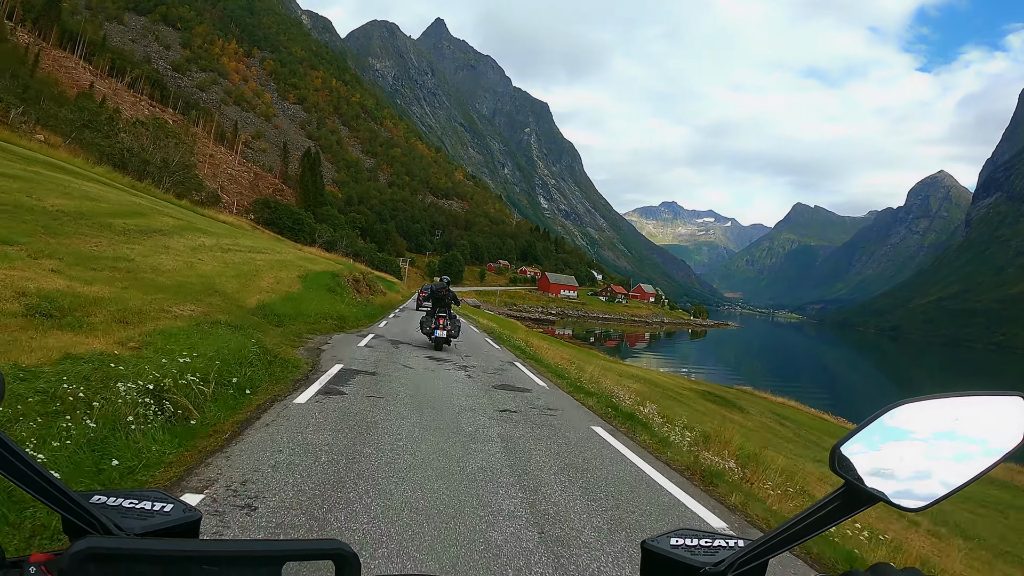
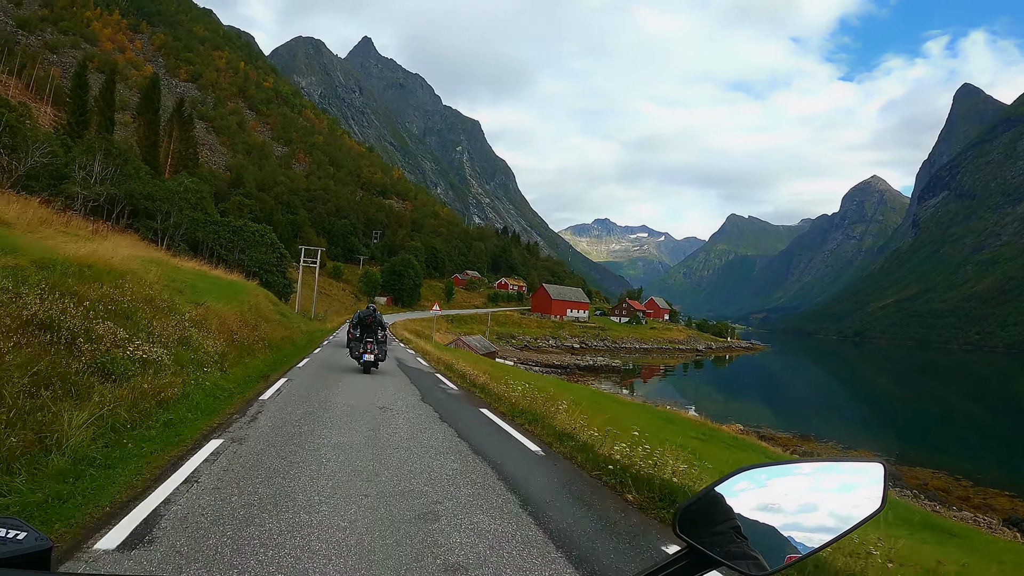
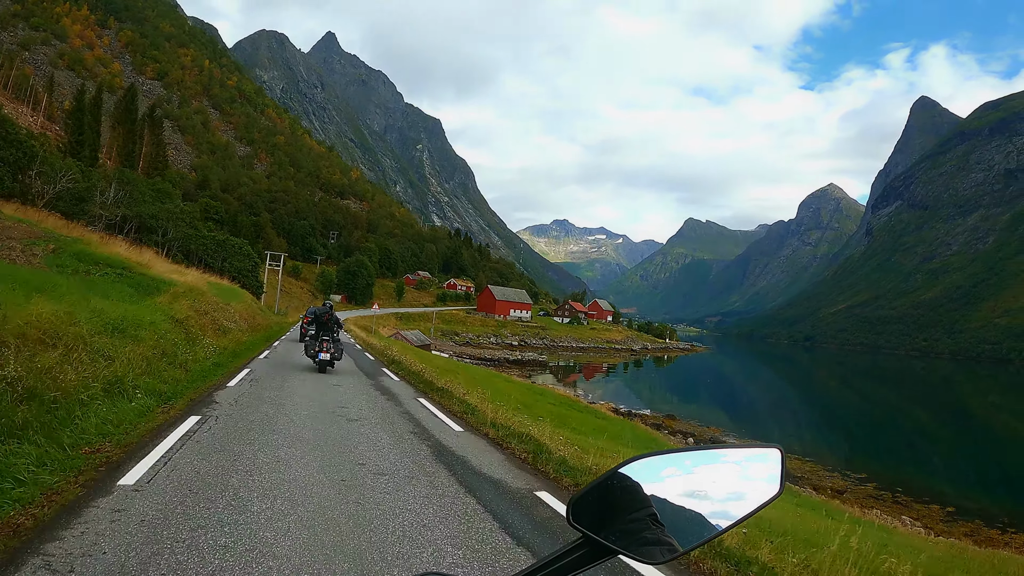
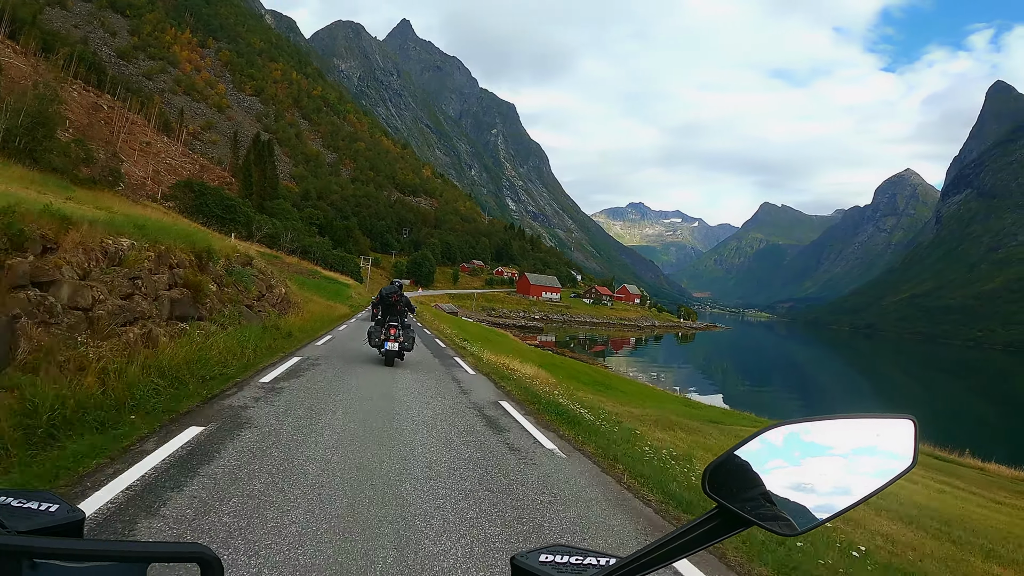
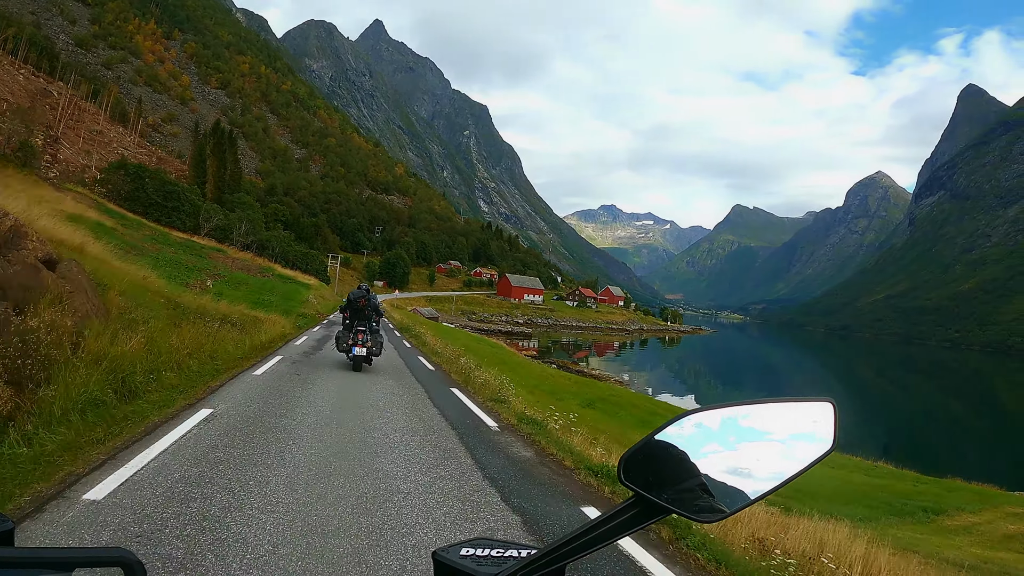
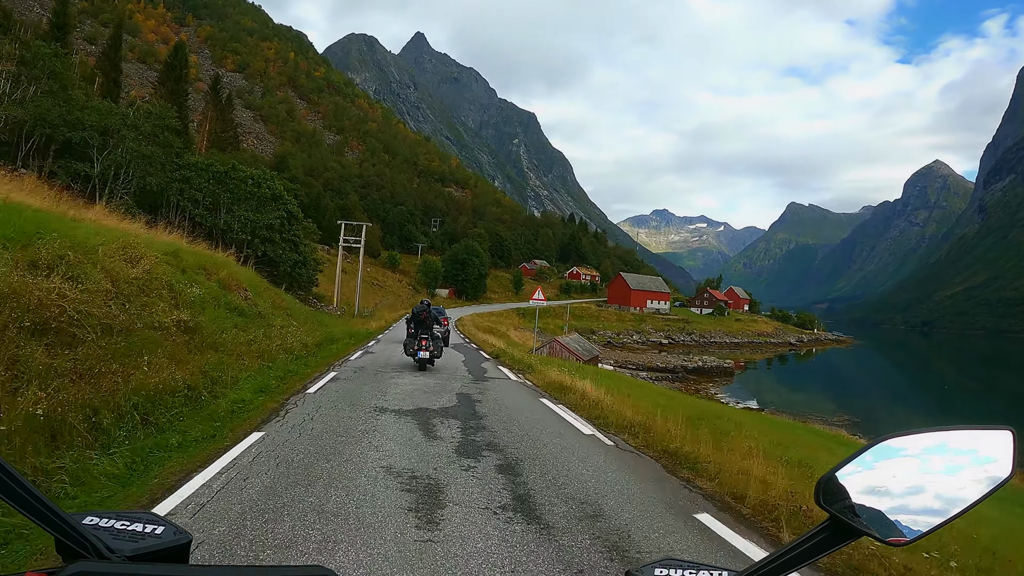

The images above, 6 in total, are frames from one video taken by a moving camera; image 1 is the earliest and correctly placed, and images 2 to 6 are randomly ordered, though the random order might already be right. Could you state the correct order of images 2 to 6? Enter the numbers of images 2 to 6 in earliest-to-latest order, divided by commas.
4, 5, 3, 2, 6
